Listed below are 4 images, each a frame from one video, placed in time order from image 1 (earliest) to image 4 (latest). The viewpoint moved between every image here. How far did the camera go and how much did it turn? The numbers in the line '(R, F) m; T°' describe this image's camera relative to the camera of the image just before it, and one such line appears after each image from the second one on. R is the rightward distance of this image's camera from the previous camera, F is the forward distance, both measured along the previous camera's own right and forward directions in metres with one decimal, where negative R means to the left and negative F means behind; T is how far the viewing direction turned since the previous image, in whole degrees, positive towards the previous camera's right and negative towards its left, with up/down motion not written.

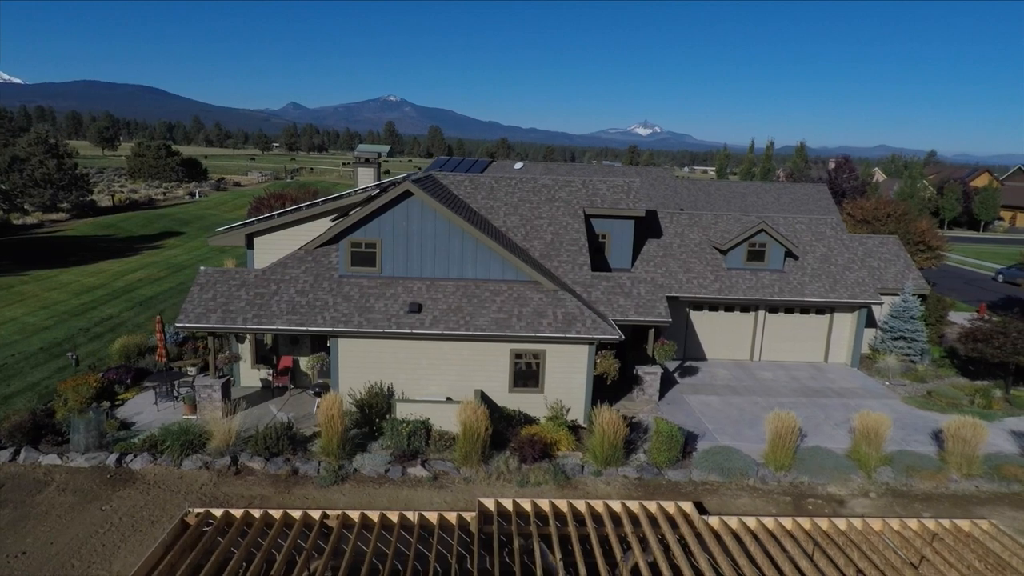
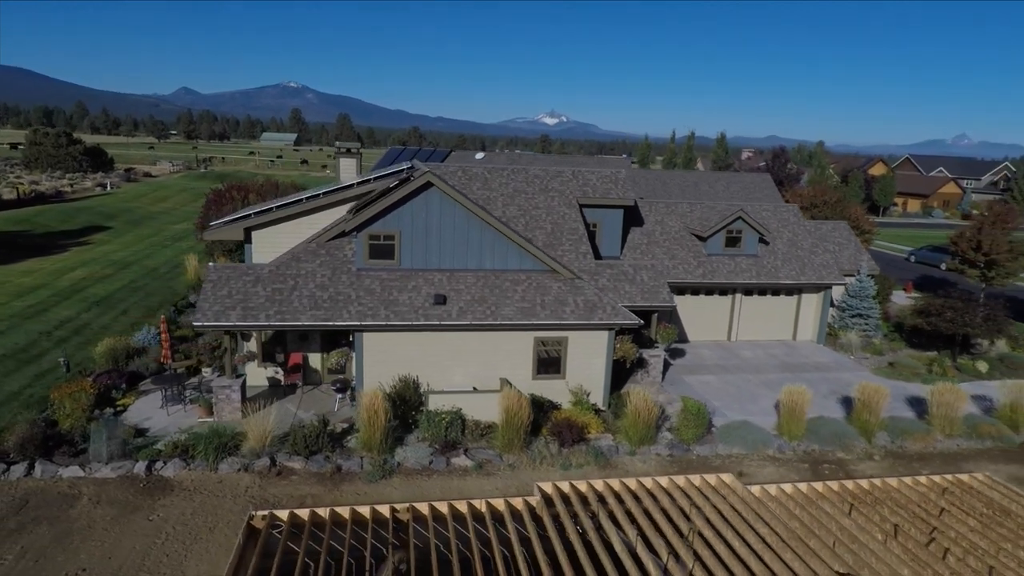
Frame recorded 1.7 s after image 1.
(-2.7, -0.1) m; +8°
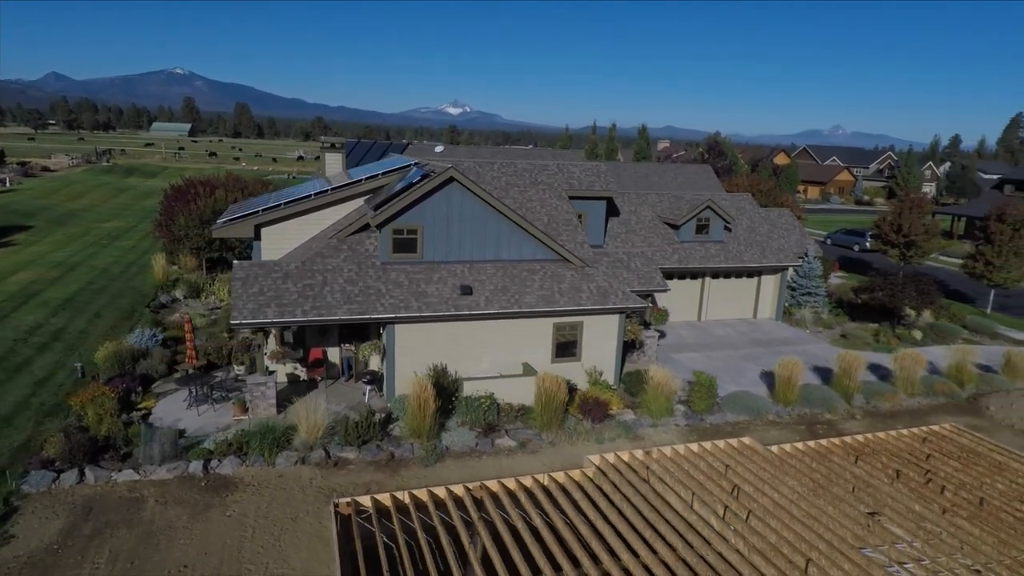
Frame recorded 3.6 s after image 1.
(-2.8, -0.6) m; +8°
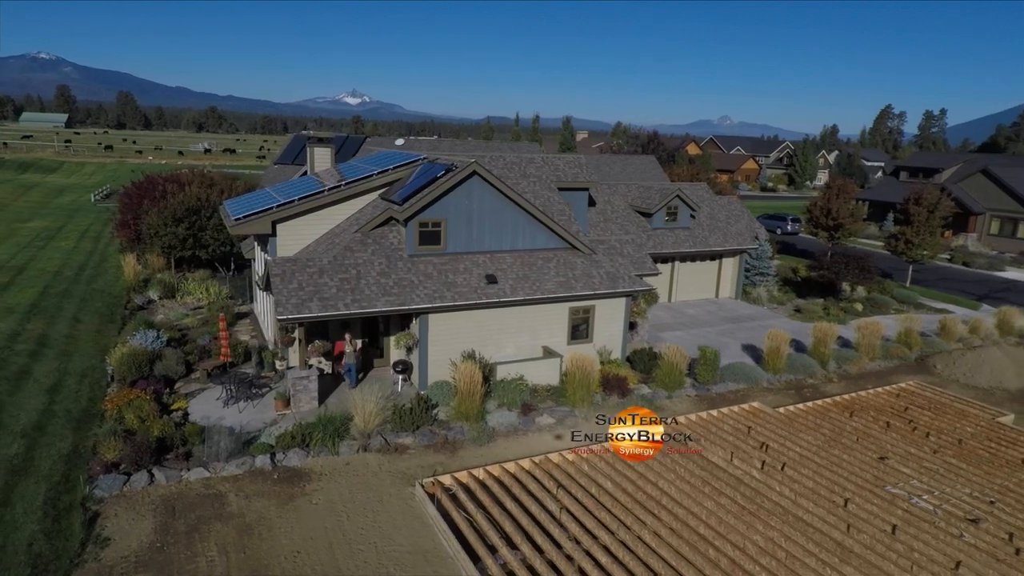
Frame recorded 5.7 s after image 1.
(-3.0, -0.7) m; +8°
